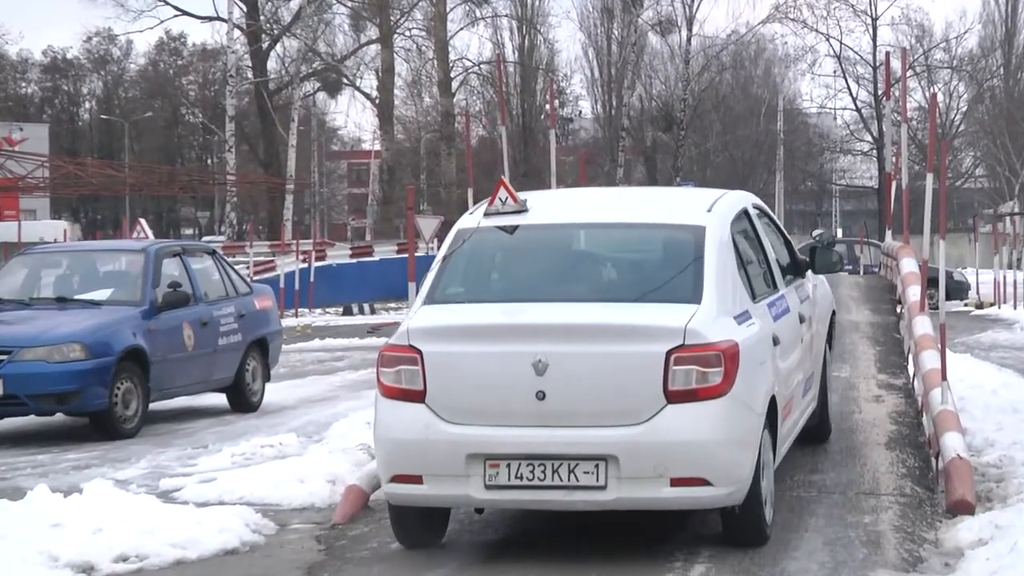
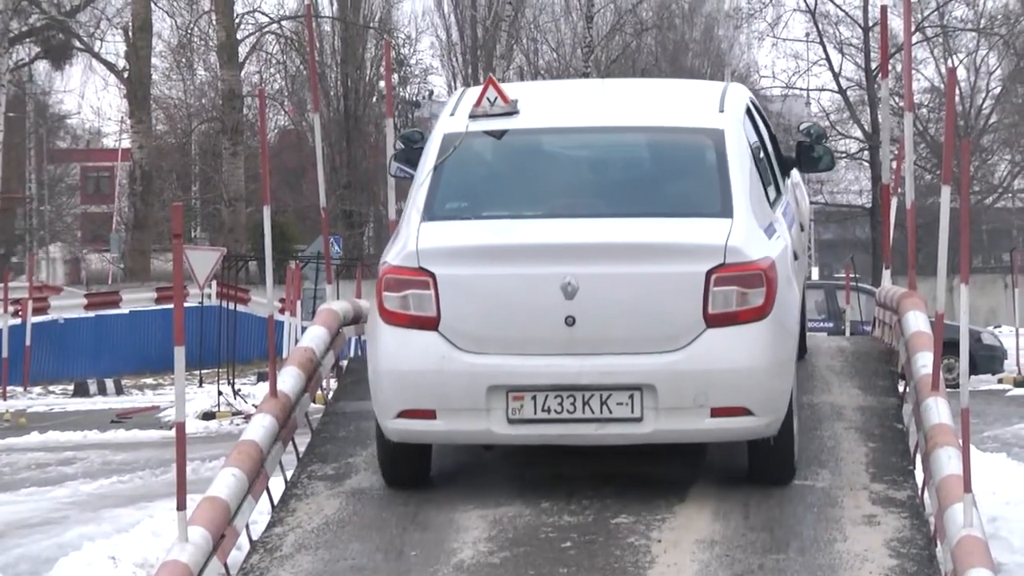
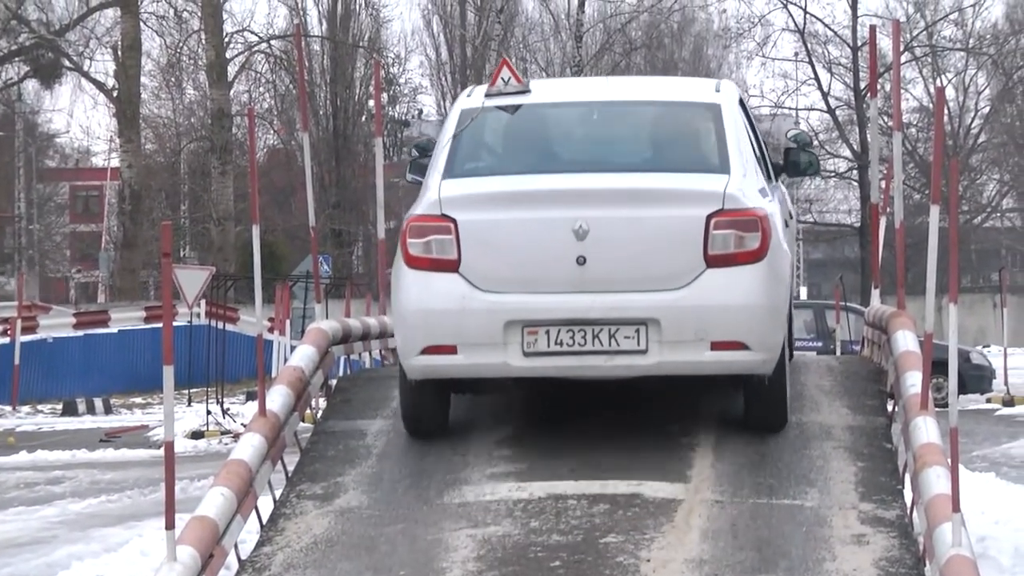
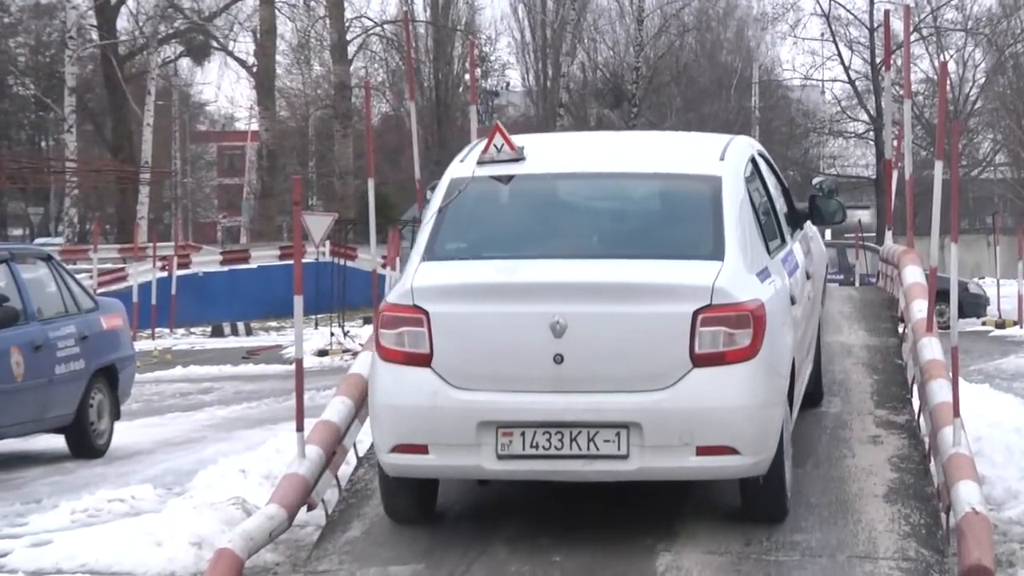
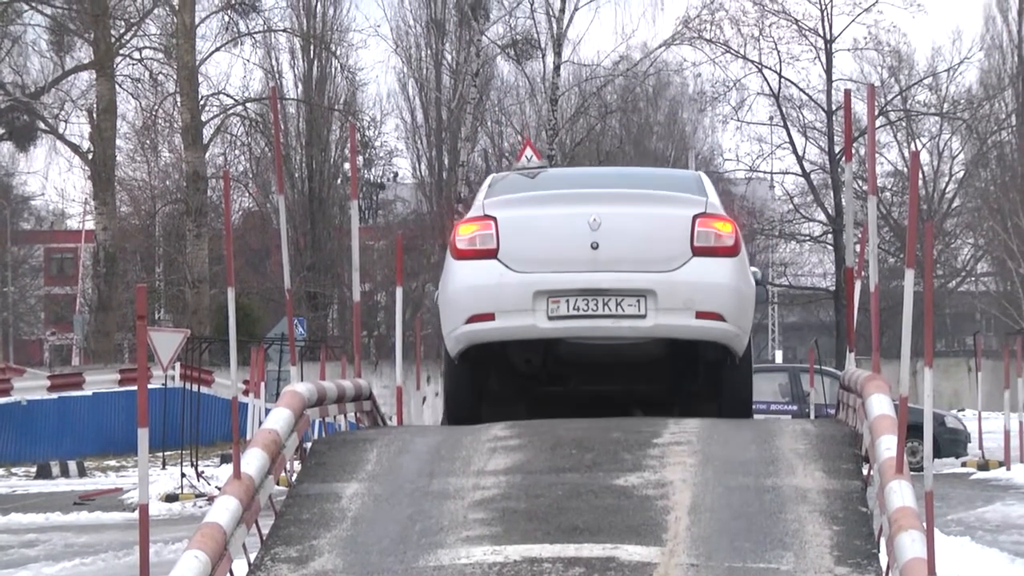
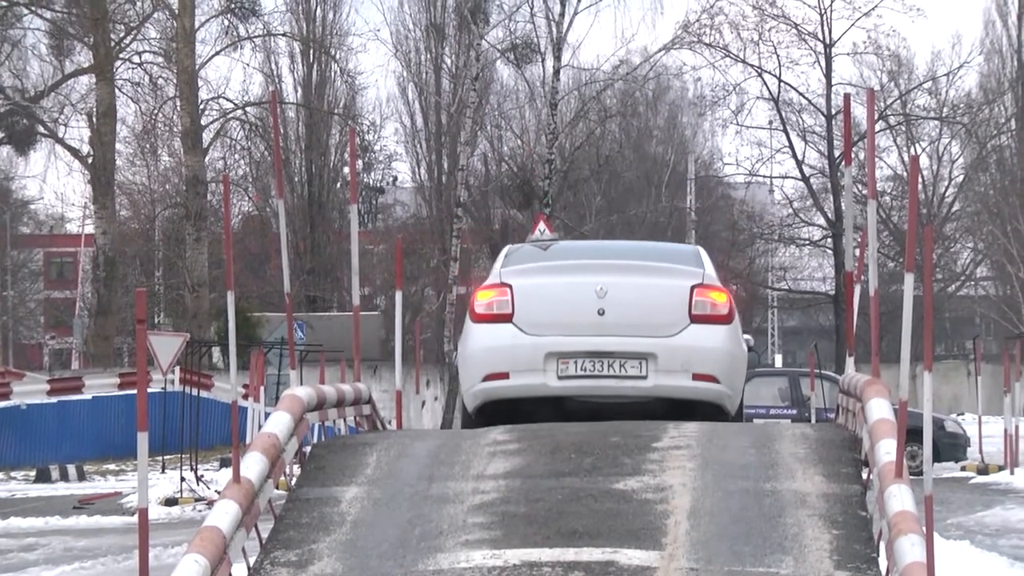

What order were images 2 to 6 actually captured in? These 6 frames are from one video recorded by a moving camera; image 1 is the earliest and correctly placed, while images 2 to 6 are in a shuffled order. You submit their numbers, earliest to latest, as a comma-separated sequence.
4, 2, 3, 5, 6
